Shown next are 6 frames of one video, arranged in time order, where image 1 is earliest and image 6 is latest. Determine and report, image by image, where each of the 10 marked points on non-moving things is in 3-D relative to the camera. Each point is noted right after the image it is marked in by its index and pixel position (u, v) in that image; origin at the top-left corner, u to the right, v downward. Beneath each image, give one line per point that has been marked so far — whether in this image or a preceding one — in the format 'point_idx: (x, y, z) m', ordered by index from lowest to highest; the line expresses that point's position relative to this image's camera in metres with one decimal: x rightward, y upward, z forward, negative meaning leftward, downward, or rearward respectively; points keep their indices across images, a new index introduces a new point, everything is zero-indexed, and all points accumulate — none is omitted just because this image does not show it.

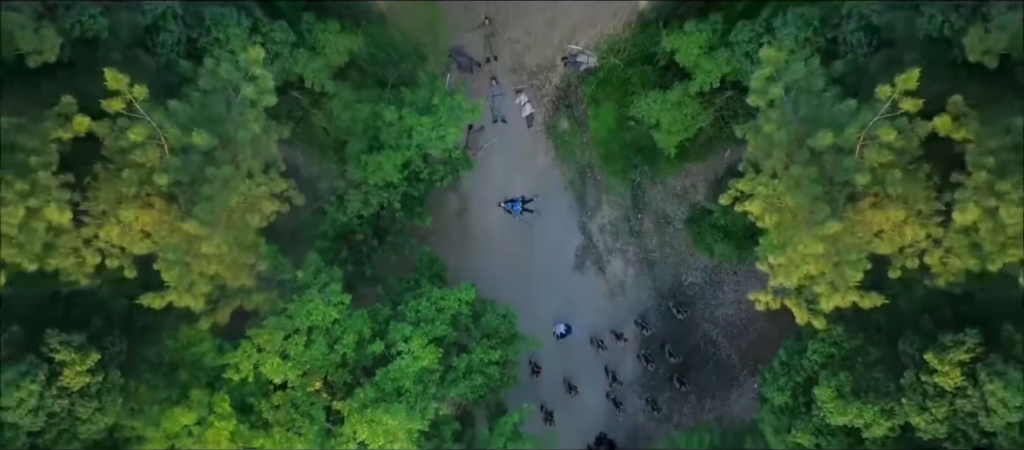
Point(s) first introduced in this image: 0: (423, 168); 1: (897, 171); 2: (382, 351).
0: (-1.4, +0.9, +13.1) m
1: (+4.3, +0.6, +8.7) m
2: (-1.7, -1.7, +11.2) m
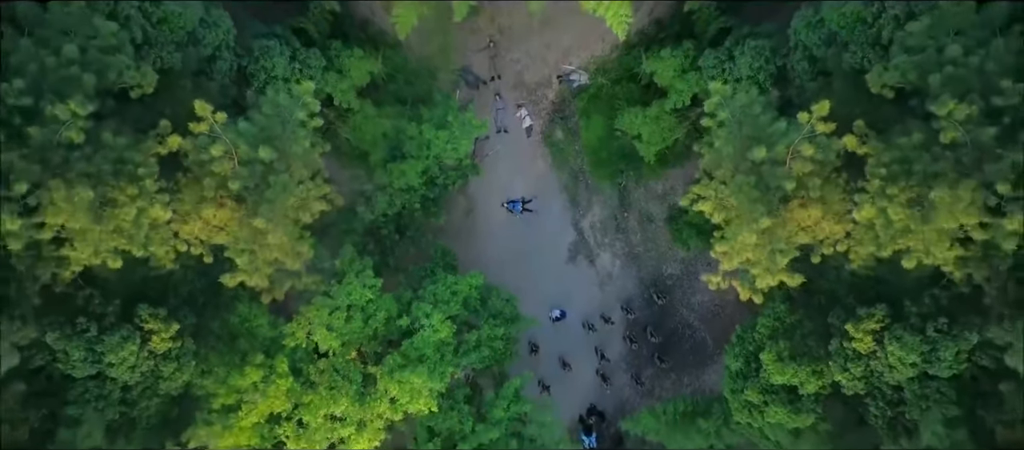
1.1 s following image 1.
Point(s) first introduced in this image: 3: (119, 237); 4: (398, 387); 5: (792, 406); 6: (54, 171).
0: (-1.4, +1.0, +15.5) m
1: (+4.2, +0.6, +11.0) m
2: (-1.8, -1.7, +13.6) m
3: (-5.6, -0.2, +11.3) m
4: (-1.7, -2.6, +12.8) m
5: (+4.4, -2.8, +12.6) m
6: (-6.3, +0.7, +10.9) m
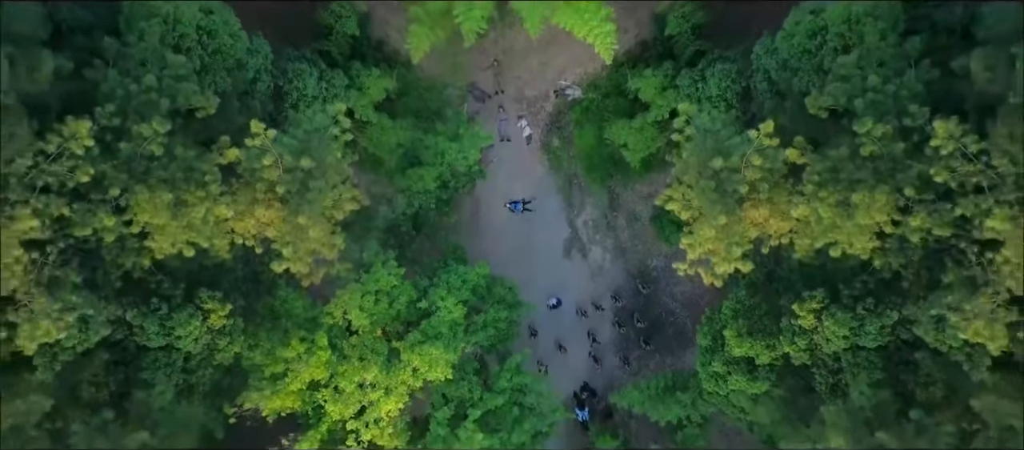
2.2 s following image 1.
0: (-1.4, +1.0, +17.9) m
1: (+4.2, +0.7, +13.3) m
2: (-1.7, -1.6, +15.9) m
3: (-5.6, -0.1, +13.7) m
4: (-1.7, -2.5, +15.2) m
5: (+4.5, -2.8, +15.0) m
6: (-6.2, +0.8, +13.3) m
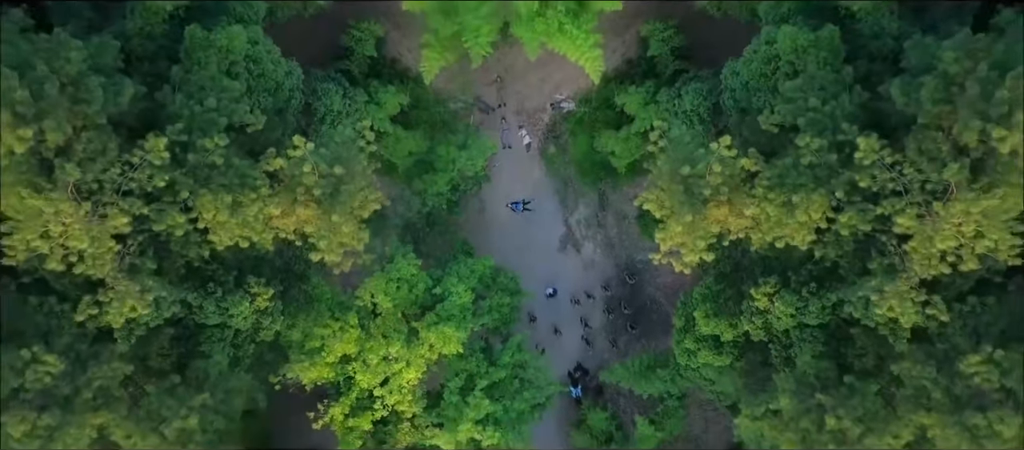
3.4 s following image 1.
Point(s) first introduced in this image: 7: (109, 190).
0: (-1.3, +1.1, +20.5) m
1: (+4.3, +0.8, +16.0) m
2: (-1.7, -1.6, +18.6) m
3: (-5.5, -0.1, +16.3) m
4: (-1.7, -2.5, +17.8) m
5: (+4.5, -2.7, +17.6) m
6: (-6.2, +0.8, +15.9) m
7: (-7.5, +0.7, +14.9) m
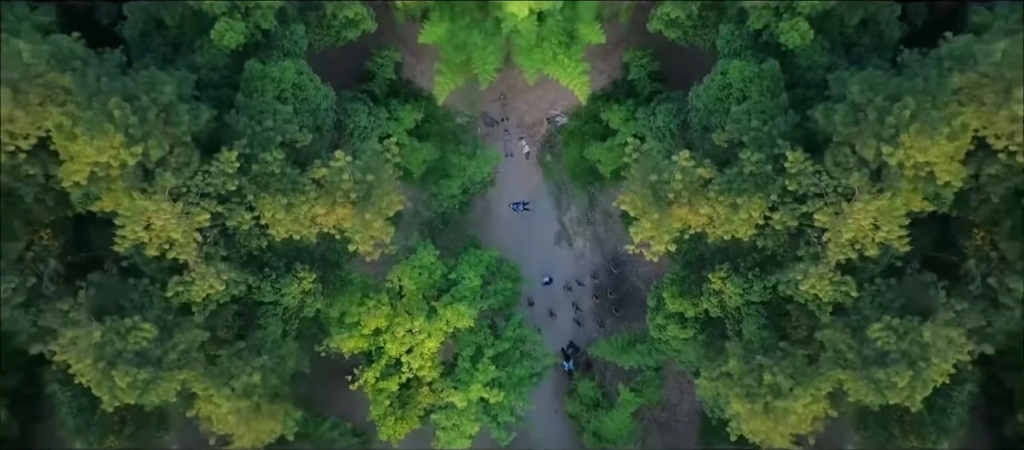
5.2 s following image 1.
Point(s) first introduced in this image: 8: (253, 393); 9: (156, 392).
0: (-1.3, +1.2, +24.3) m
1: (+4.3, +0.8, +19.7) m
2: (-1.6, -1.5, +22.4) m
3: (-5.5, 0.0, +20.1) m
4: (-1.6, -2.4, +21.6) m
5: (+4.5, -2.7, +21.4) m
6: (-6.2, +0.9, +19.8) m
7: (-7.5, +0.7, +18.7) m
8: (-6.3, -4.0, +19.3) m
9: (-8.3, -3.9, +18.6) m
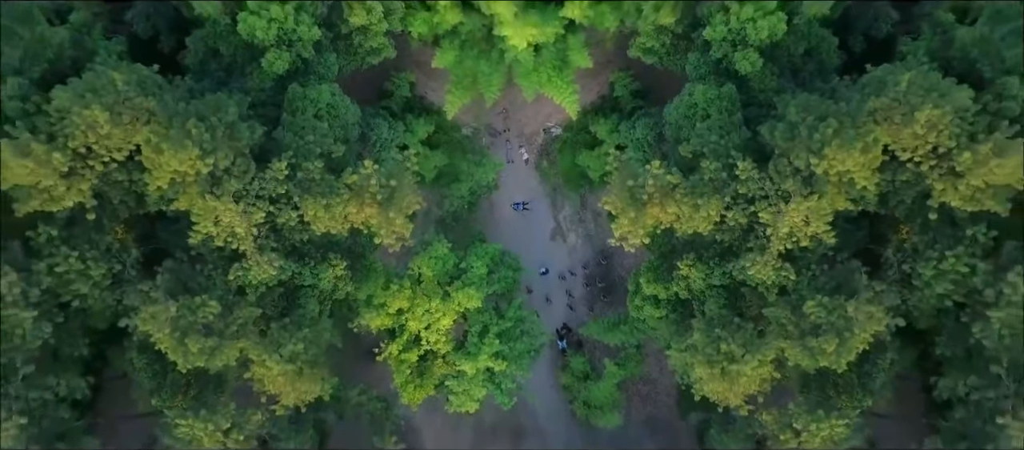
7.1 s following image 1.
0: (-1.2, +1.3, +28.3) m
1: (+4.3, +0.9, +23.8) m
2: (-1.6, -1.4, +26.4) m
3: (-5.4, +0.1, +24.2) m
4: (-1.6, -2.3, +25.6) m
5: (+4.6, -2.6, +25.4) m
6: (-6.1, +1.0, +23.8) m
7: (-7.5, +0.8, +22.8) m
8: (-6.3, -3.9, +23.3) m
9: (-8.3, -3.8, +22.7) m
